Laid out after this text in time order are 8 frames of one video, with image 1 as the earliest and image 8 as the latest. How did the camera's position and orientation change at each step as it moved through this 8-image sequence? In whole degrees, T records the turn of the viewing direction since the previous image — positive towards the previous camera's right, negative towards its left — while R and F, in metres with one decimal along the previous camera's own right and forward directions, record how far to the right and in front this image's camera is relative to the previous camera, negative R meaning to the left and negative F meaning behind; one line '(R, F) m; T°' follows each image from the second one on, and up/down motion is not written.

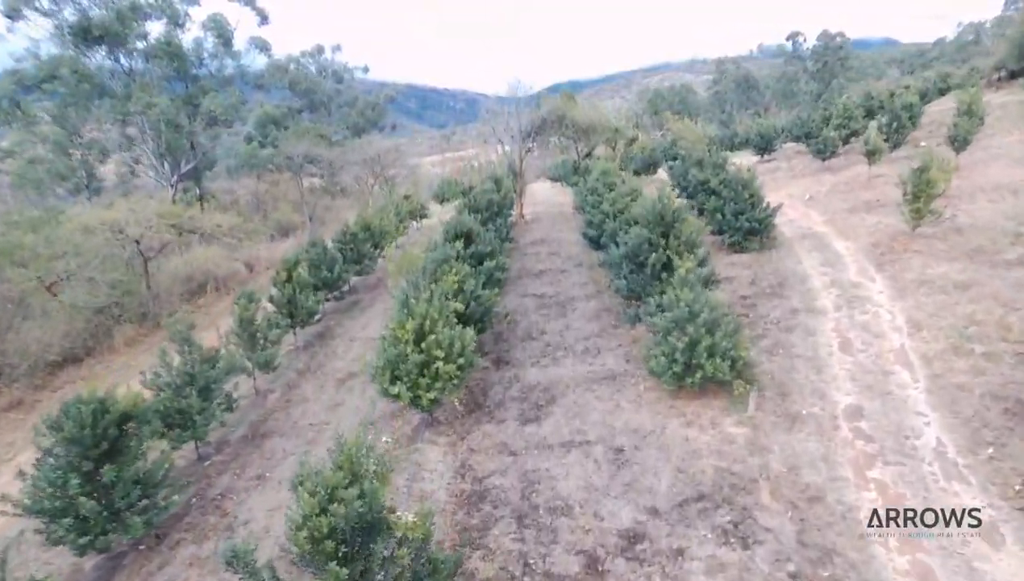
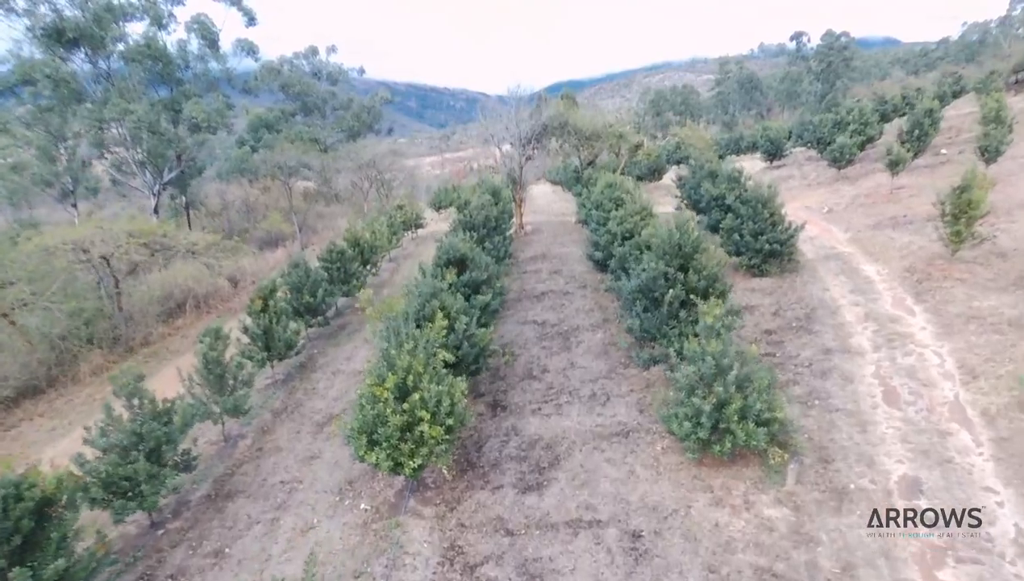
(0.0, +1.4) m; 0°
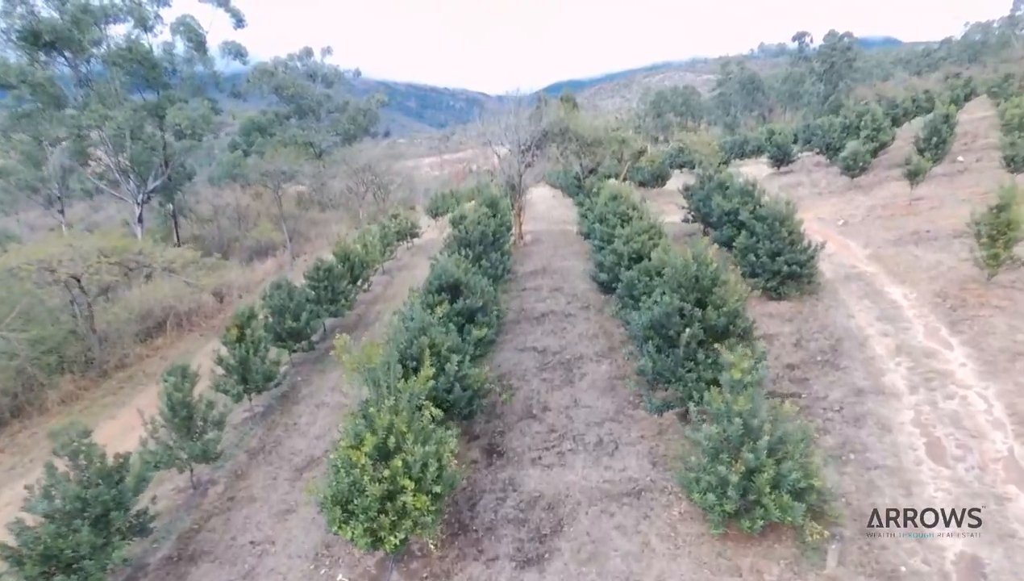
(0.0, +1.1) m; 0°
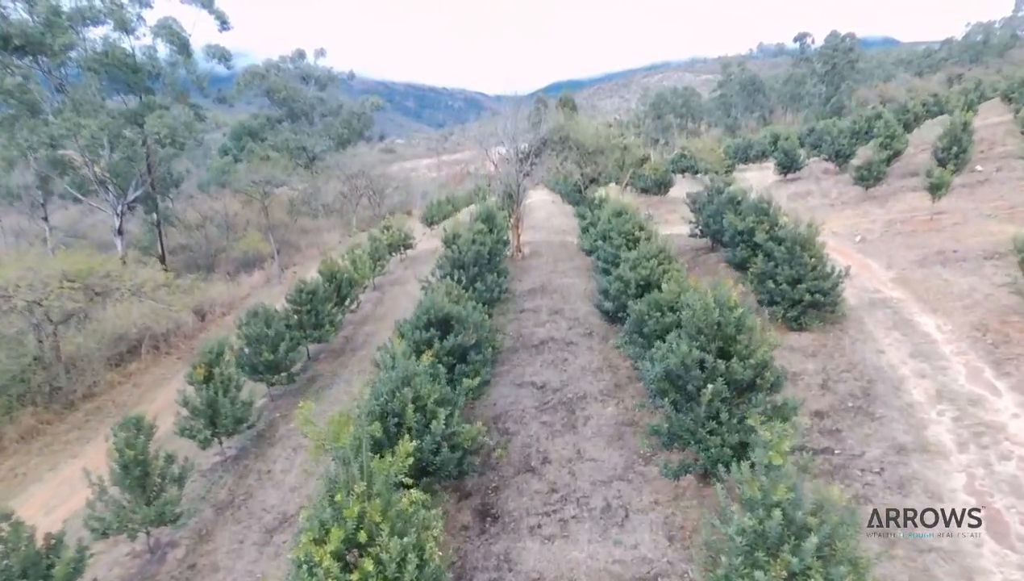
(0.0, +1.2) m; 0°
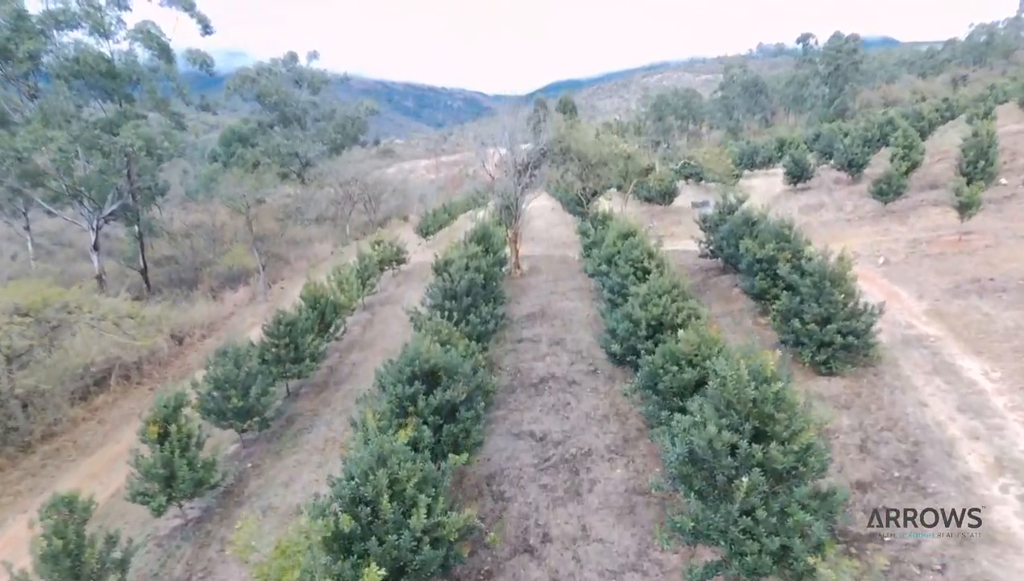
(+0.1, +1.4) m; 0°
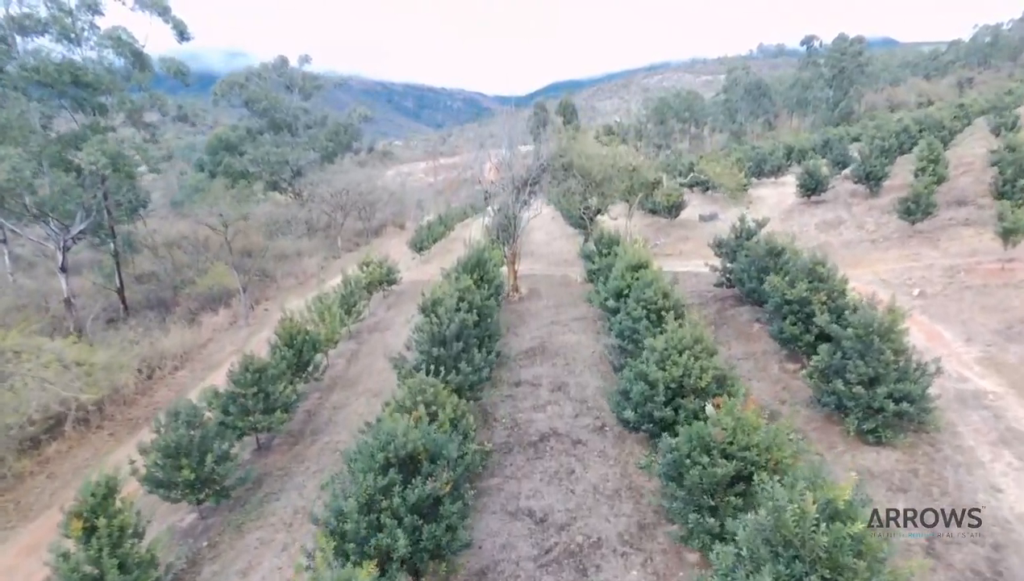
(+0.1, +1.7) m; 0°
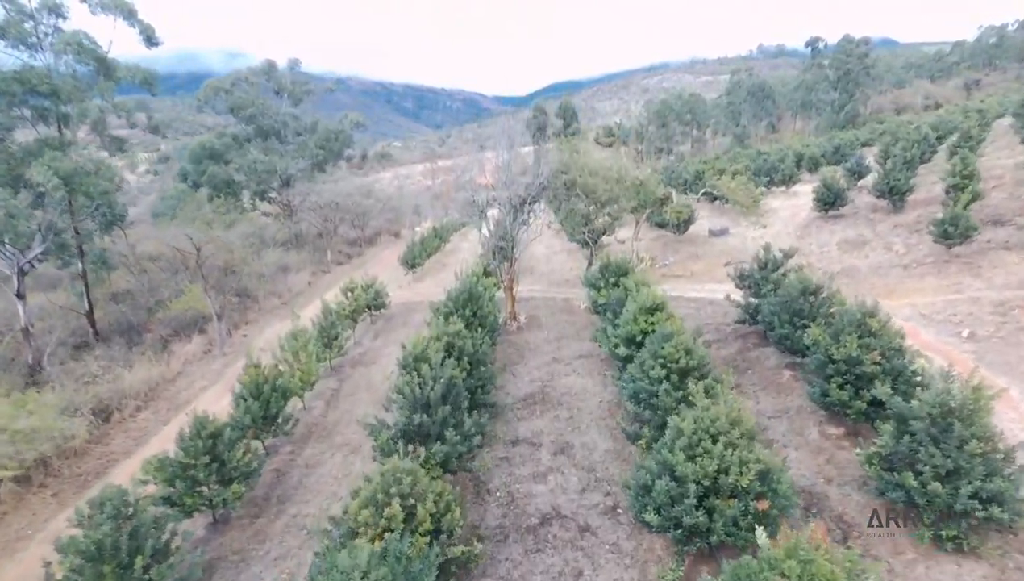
(+0.1, +1.9) m; 0°
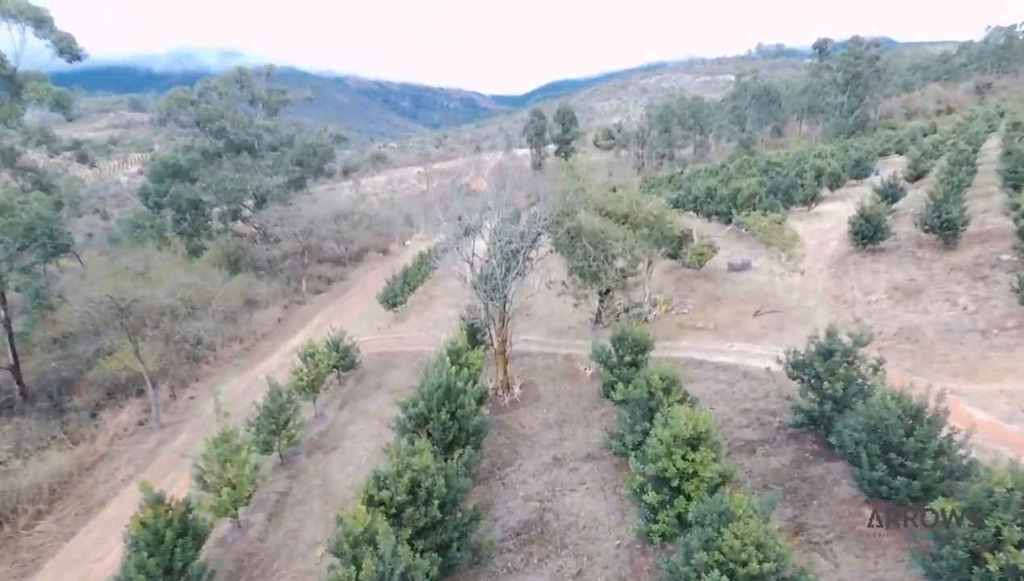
(+0.2, +3.6) m; 0°
